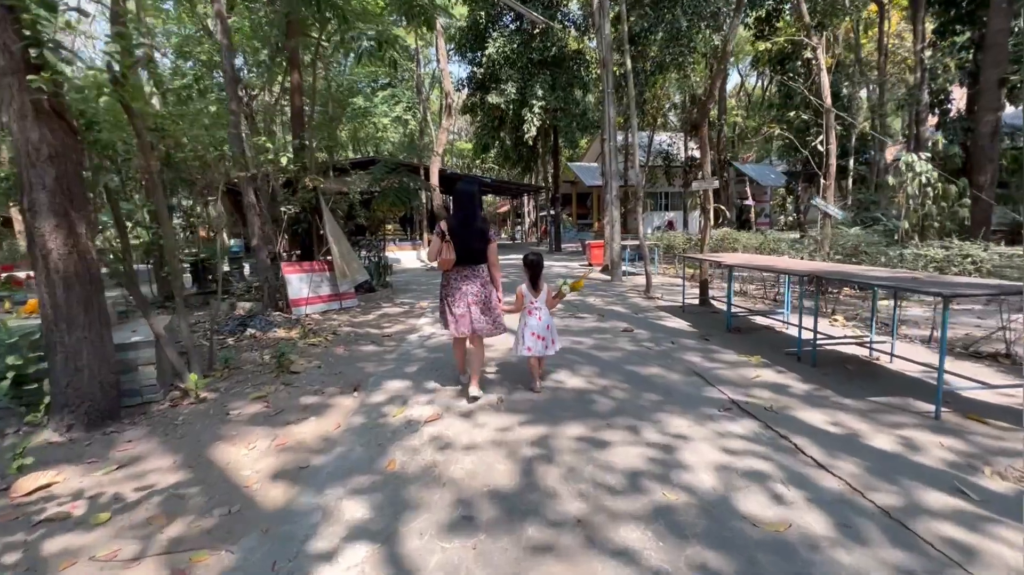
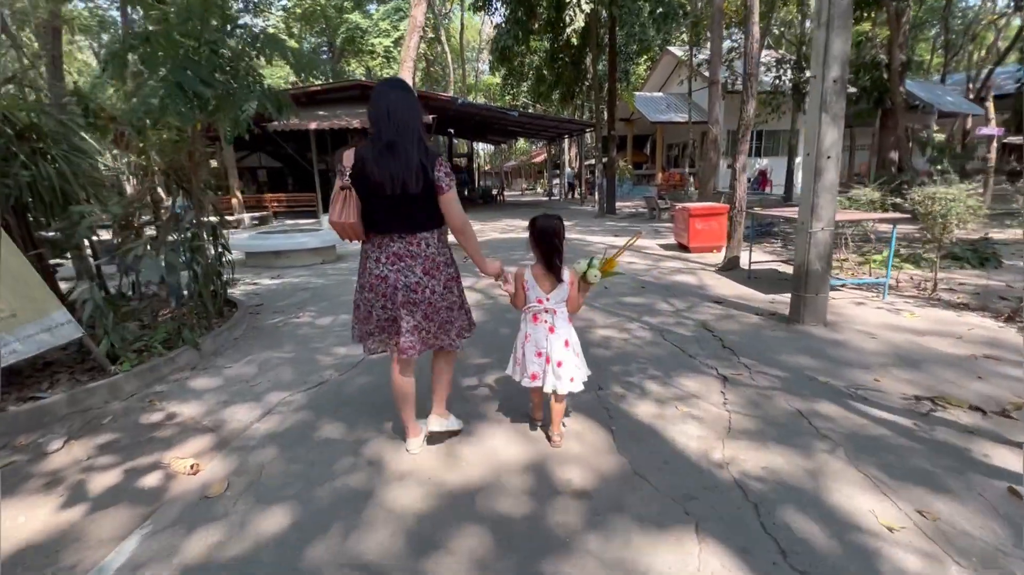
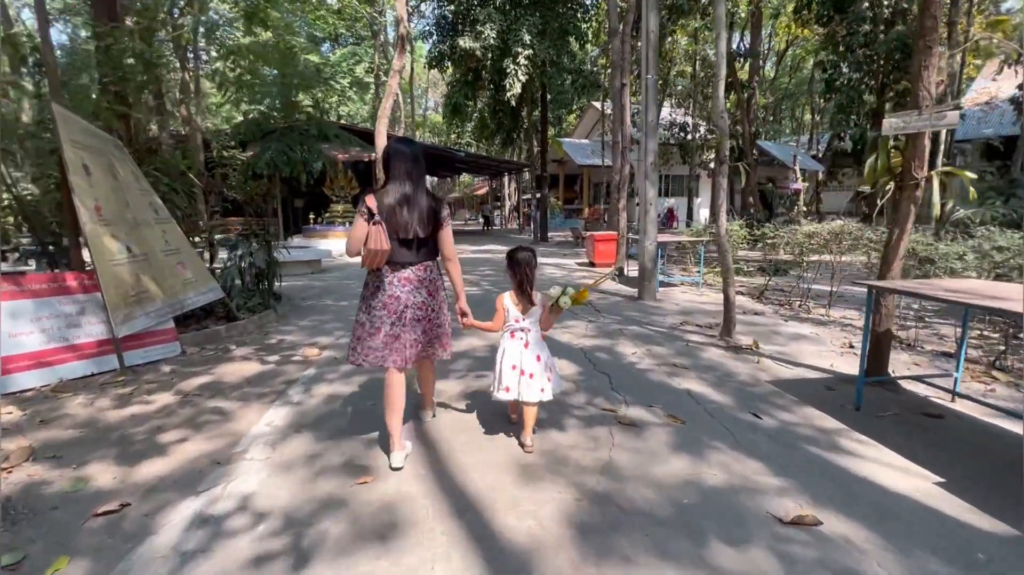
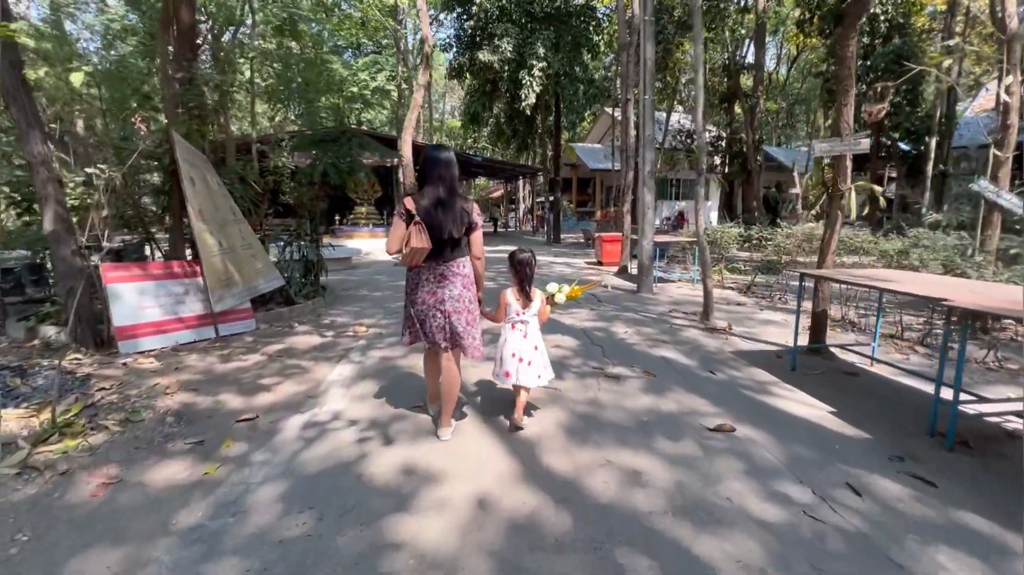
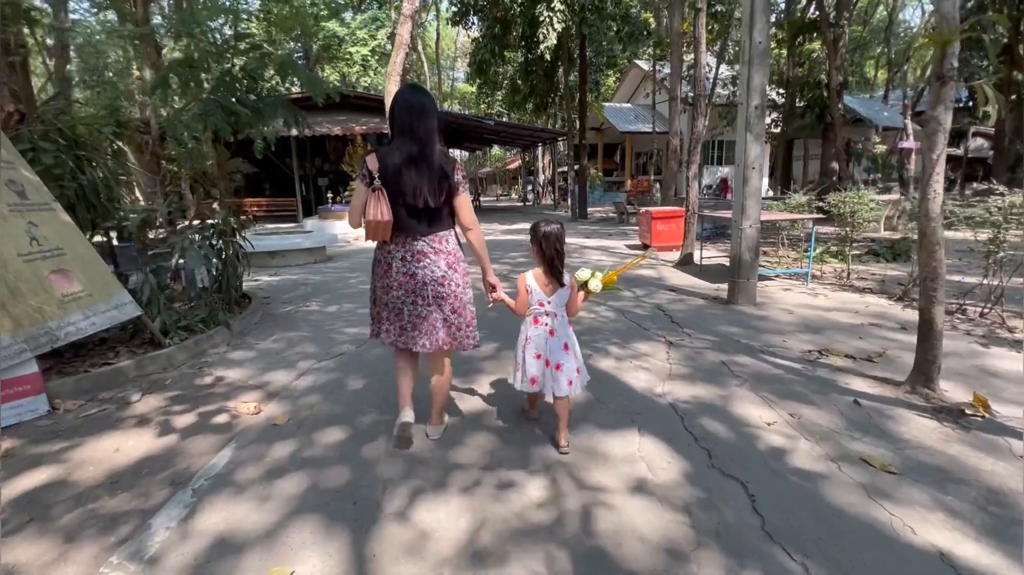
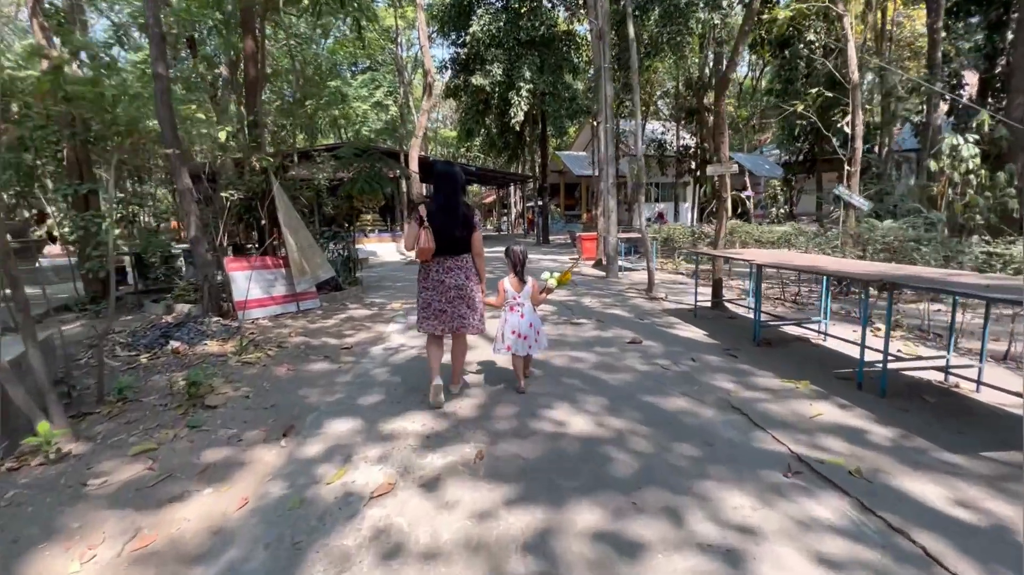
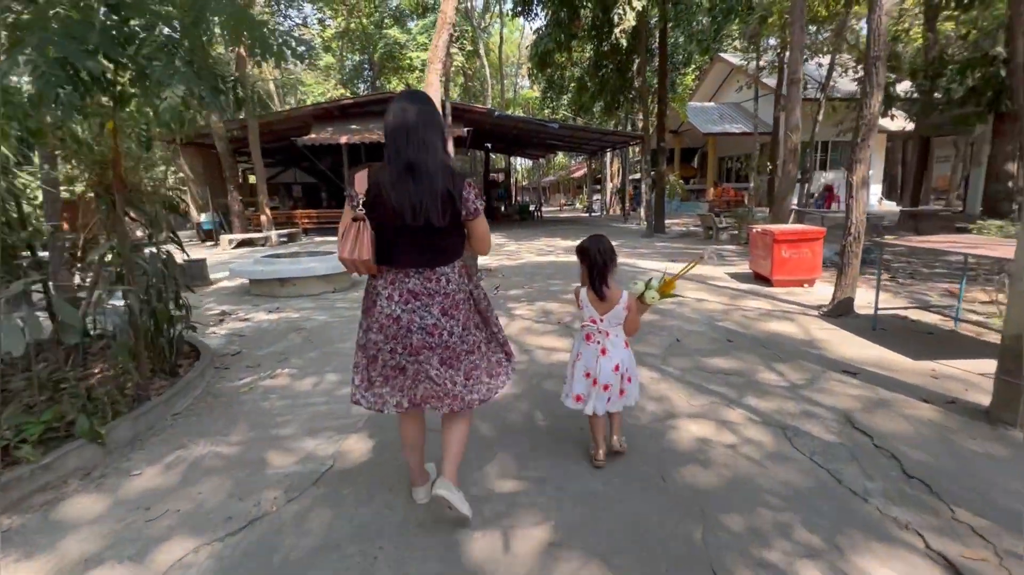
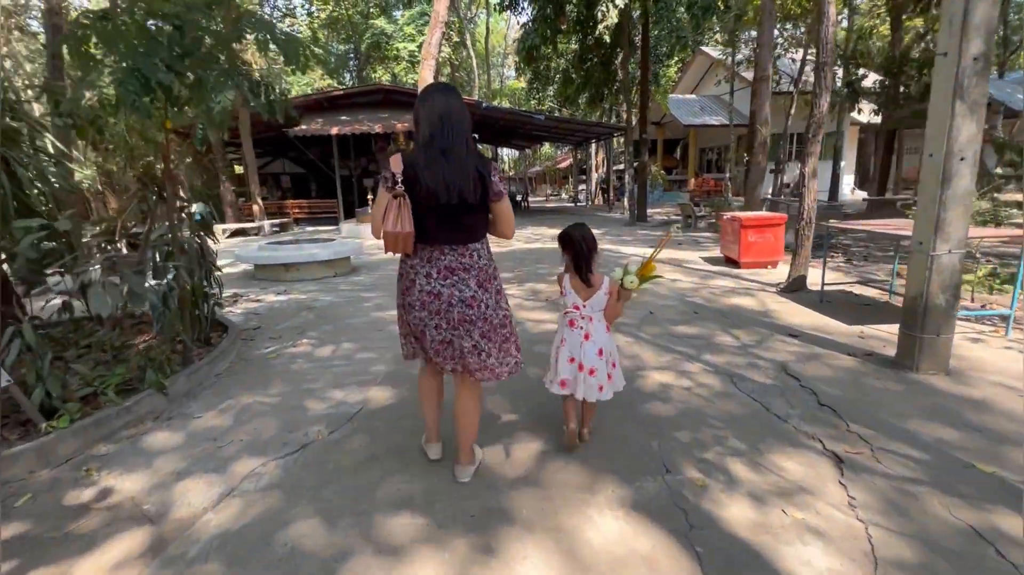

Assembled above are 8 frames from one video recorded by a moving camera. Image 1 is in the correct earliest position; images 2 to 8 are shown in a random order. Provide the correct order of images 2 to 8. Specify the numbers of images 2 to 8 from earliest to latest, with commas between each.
6, 4, 3, 5, 2, 8, 7
